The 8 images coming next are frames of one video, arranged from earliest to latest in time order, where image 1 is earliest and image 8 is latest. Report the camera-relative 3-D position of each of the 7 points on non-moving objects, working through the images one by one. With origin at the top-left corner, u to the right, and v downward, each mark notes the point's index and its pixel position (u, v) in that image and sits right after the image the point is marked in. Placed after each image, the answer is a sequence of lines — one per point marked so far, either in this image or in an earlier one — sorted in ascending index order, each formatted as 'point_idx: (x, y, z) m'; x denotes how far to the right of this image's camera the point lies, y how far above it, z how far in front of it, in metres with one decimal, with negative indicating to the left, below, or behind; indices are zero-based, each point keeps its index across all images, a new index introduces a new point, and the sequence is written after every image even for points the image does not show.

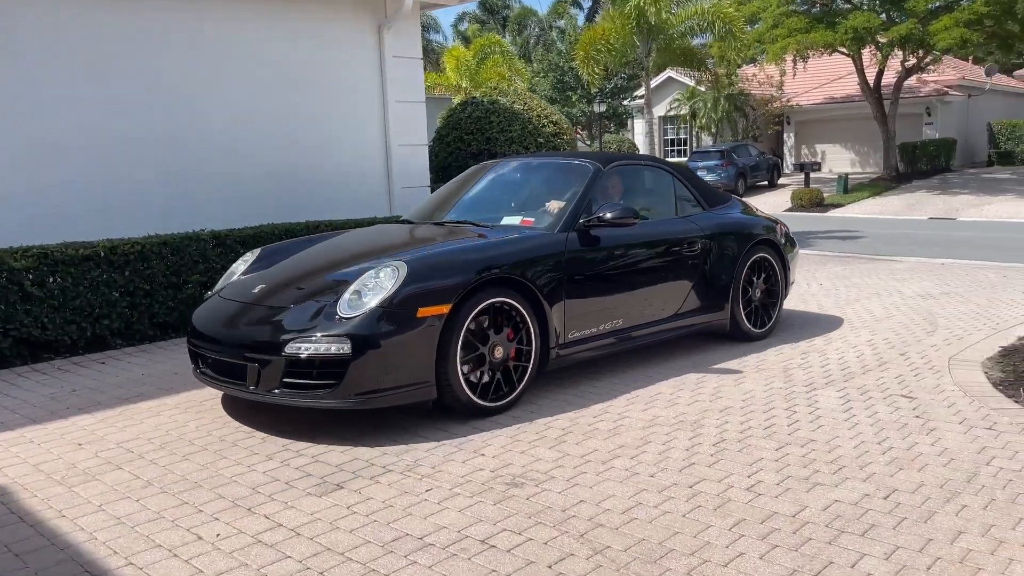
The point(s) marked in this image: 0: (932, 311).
0: (+4.3, -0.2, +8.4) m
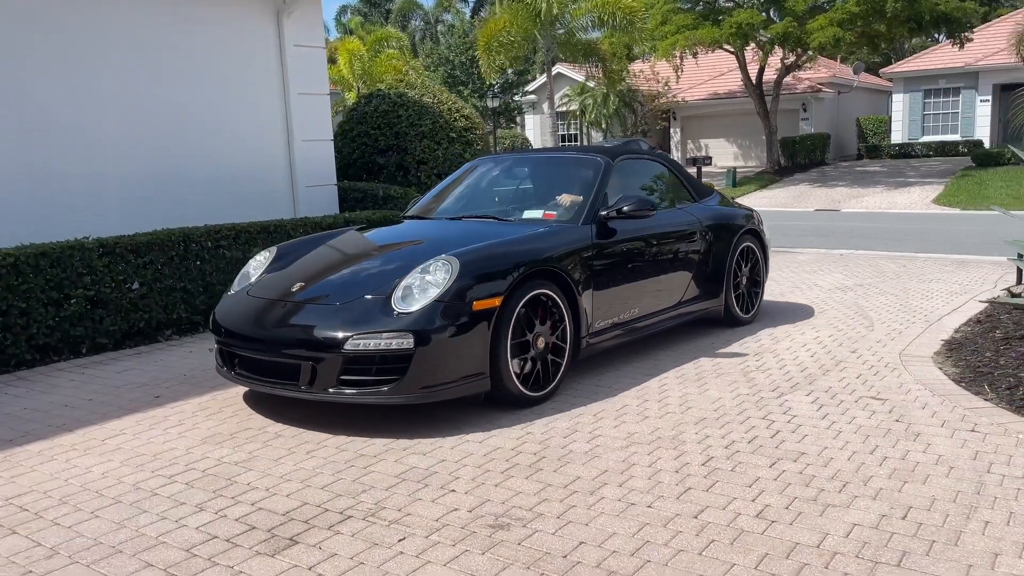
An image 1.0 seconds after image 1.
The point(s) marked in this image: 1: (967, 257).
0: (+3.6, -0.2, +8.5) m
1: (+7.5, +0.5, +13.6) m
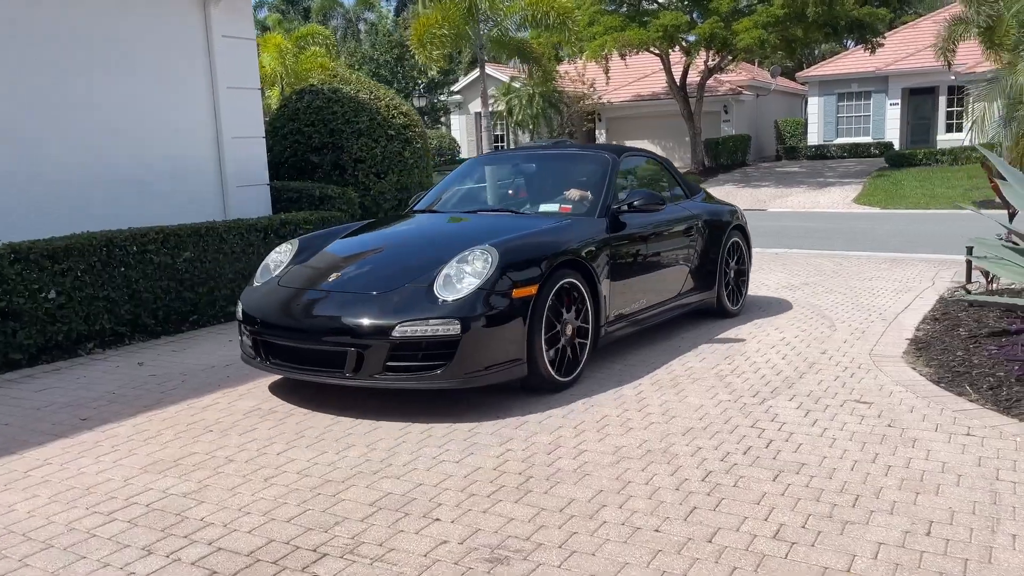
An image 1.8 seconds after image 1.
0: (+3.1, -0.2, +8.5) m
1: (+6.5, +0.6, +13.9) m
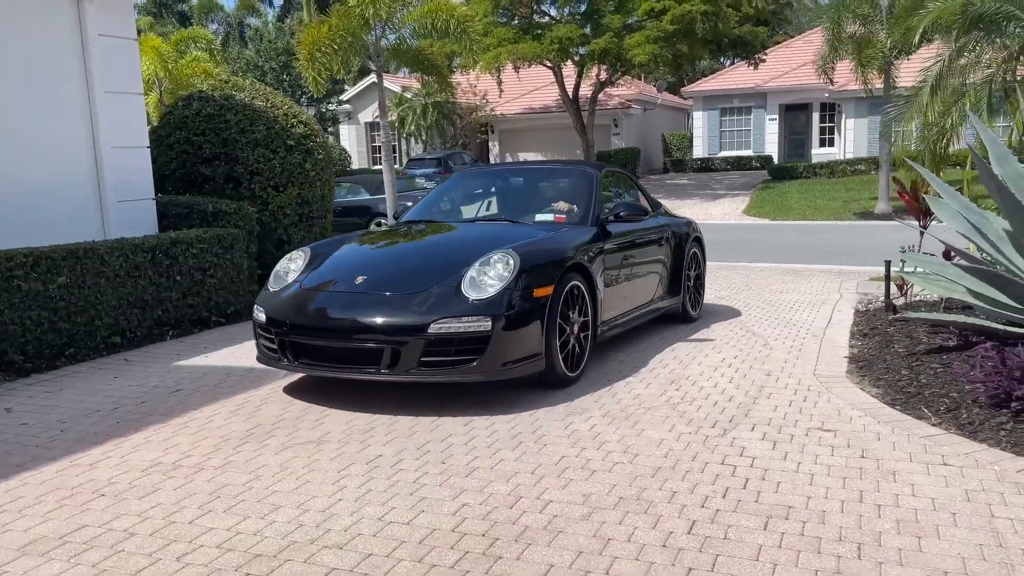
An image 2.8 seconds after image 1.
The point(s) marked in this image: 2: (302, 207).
0: (+2.3, -0.3, +8.3) m
1: (+4.9, +0.4, +14.2) m
2: (-2.7, +1.0, +10.7) m
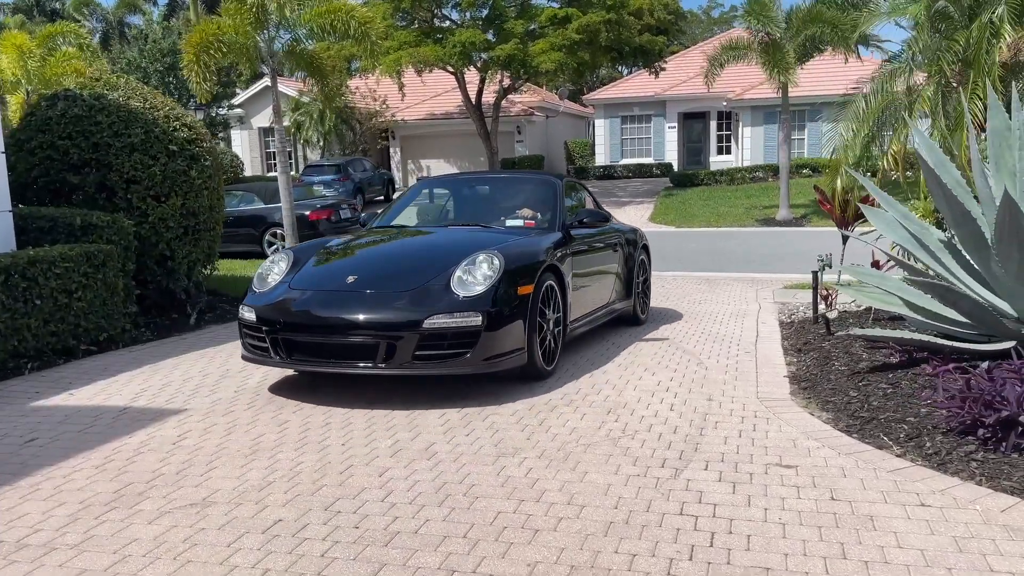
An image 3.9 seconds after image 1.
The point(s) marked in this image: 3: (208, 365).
0: (+1.5, -0.5, +7.9) m
1: (+3.4, +0.2, +14.1) m
2: (-3.8, +0.8, +9.7) m
3: (-2.7, -0.7, +7.2) m
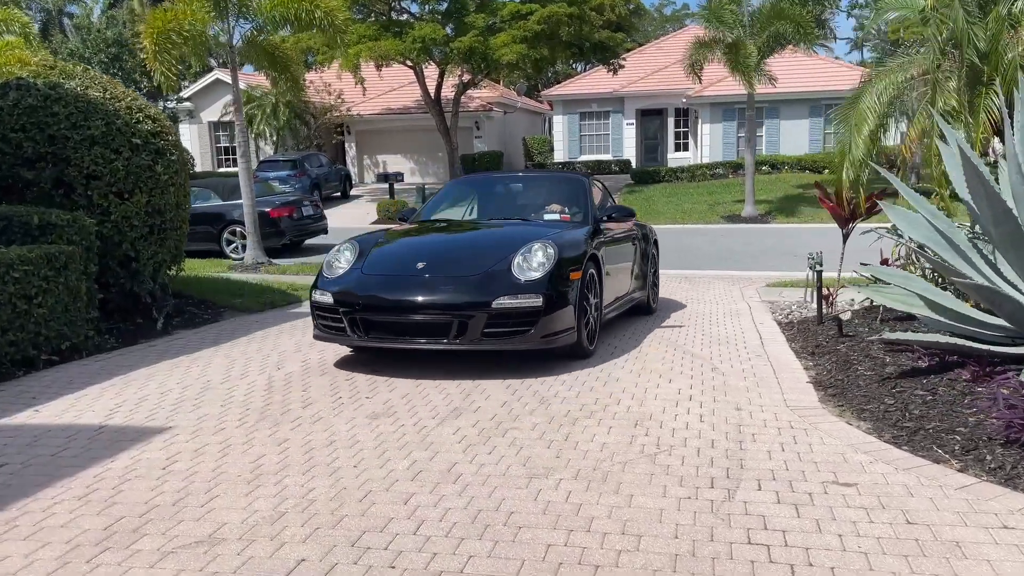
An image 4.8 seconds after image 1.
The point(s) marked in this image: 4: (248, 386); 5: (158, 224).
0: (+1.4, -0.5, +7.6) m
1: (+3.0, +0.3, +13.9) m
2: (-4.0, +0.8, +9.1) m
3: (-2.6, -0.7, +6.7) m
4: (-2.0, -0.7, +6.2) m
5: (-3.9, +0.7, +9.2) m
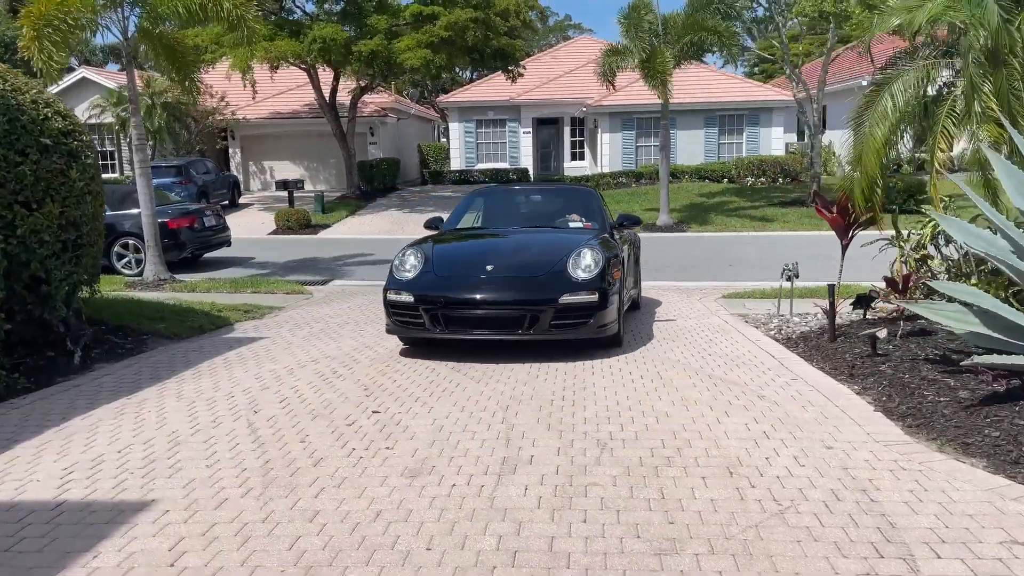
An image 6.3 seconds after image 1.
0: (+1.4, -0.6, +7.0) m
1: (+2.0, +0.1, +13.5) m
2: (-4.2, +0.5, +7.7) m
3: (-2.5, -0.9, +5.5) m
4: (-1.8, -0.9, +5.1) m
5: (-4.1, +0.5, +7.8) m
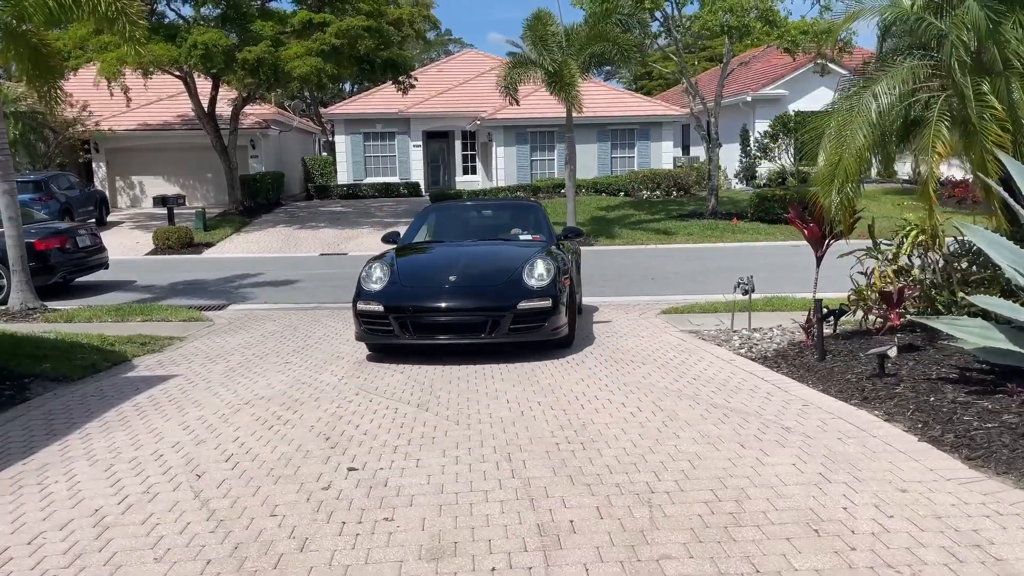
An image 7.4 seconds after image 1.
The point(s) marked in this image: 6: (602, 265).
0: (+1.2, -0.8, +6.4) m
1: (+0.9, -0.2, +12.9) m
2: (-4.4, +0.2, +6.3) m
3: (-2.4, -1.1, +4.3) m
4: (-1.7, -1.1, +4.1) m
5: (-4.4, +0.2, +6.3) m
6: (+2.0, +0.5, +16.8) m
